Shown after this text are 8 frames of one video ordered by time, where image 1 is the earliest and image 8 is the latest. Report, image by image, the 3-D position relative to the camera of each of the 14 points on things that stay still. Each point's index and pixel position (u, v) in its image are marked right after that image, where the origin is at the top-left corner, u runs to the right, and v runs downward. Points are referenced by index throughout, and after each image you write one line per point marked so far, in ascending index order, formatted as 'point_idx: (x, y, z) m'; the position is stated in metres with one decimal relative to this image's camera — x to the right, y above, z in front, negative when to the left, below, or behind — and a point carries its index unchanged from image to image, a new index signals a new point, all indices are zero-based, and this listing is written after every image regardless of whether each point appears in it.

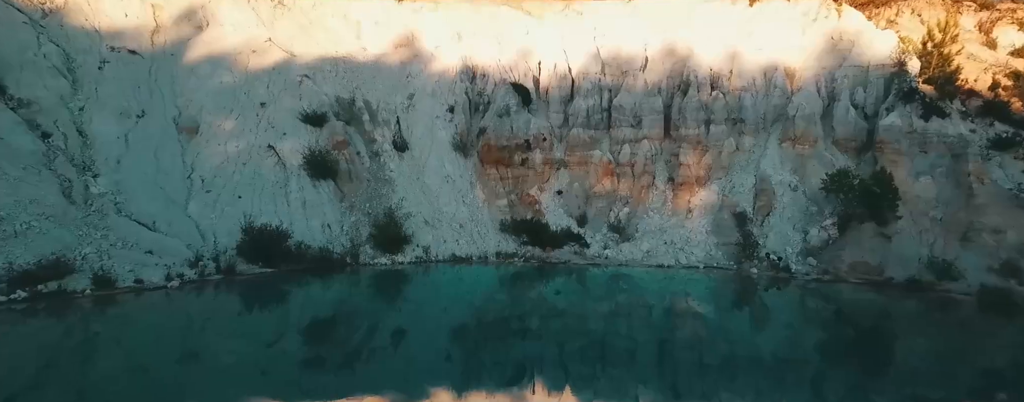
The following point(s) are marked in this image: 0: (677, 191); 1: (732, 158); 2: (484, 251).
0: (+7.3, +0.4, +19.8) m
1: (+9.7, +1.9, +19.9) m
2: (-1.1, -2.2, +18.6) m
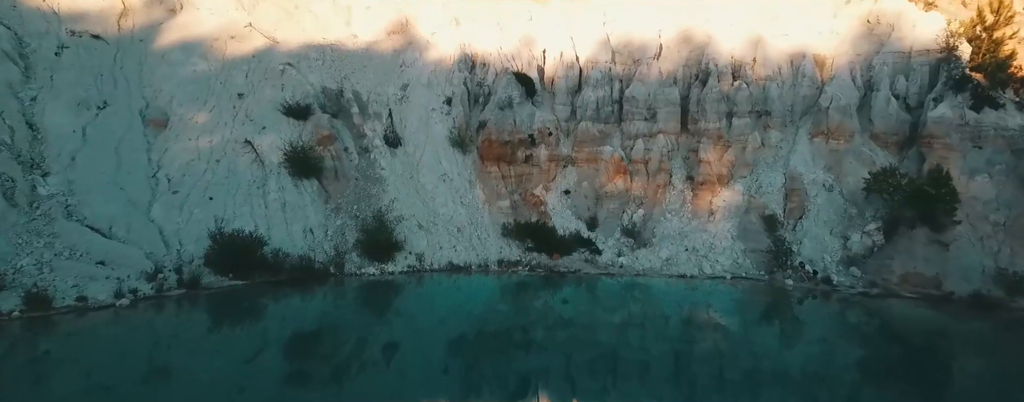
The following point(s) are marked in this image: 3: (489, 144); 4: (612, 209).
0: (+7.4, +0.4, +18.0) m
1: (+9.8, +1.9, +18.0) m
2: (-1.0, -2.2, +16.8) m
3: (-1.0, +2.4, +19.1) m
4: (+4.2, -0.3, +18.5) m
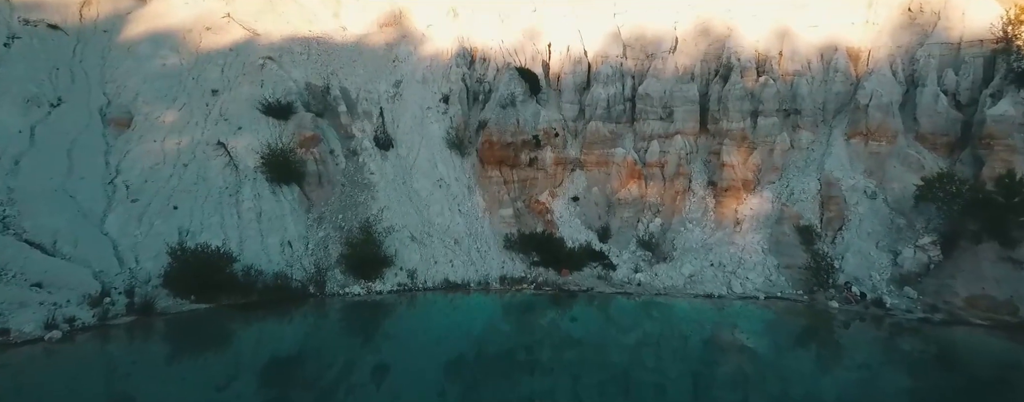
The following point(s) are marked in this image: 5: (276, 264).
0: (+7.5, +0.1, +16.2) m
1: (+10.0, +1.6, +16.3) m
2: (-0.9, -2.5, +15.0) m
3: (-0.9, +2.1, +17.3) m
4: (+4.3, -0.6, +16.7) m
5: (-7.1, -1.9, +13.4) m
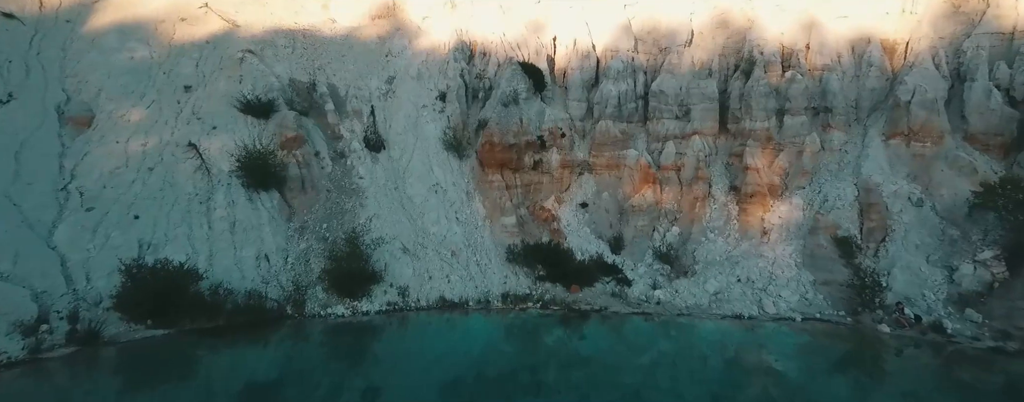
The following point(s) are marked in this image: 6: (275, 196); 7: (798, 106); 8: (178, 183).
0: (+7.6, -0.1, +14.7) m
1: (+10.1, +1.4, +14.8) m
2: (-0.8, -2.8, +13.5) m
3: (-0.8, +1.9, +15.8) m
4: (+4.4, -0.8, +15.2) m
5: (-7.0, -2.1, +11.9) m
6: (-7.3, +0.2, +13.8) m
7: (+9.7, +3.2, +15.2) m
8: (-9.5, +0.5, +12.8) m
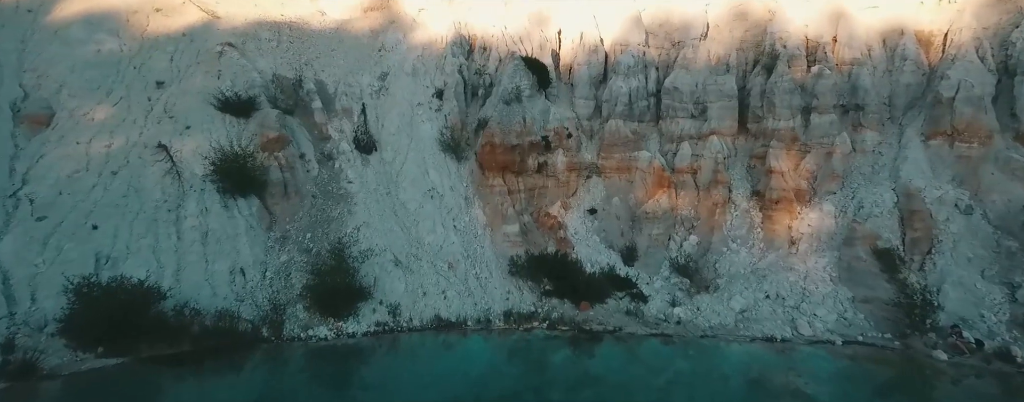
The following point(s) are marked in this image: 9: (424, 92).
0: (+7.7, -0.3, +13.5) m
1: (+10.1, +1.2, +13.5) m
2: (-0.7, -2.9, +12.2) m
3: (-0.7, +1.7, +14.6) m
4: (+4.5, -1.0, +13.9) m
5: (-6.9, -2.3, +10.7) m
6: (-7.2, 0.0, +12.5) m
7: (+9.8, +3.0, +13.9) m
8: (-9.5, +0.3, +11.6) m
9: (-3.1, +3.9, +16.1) m
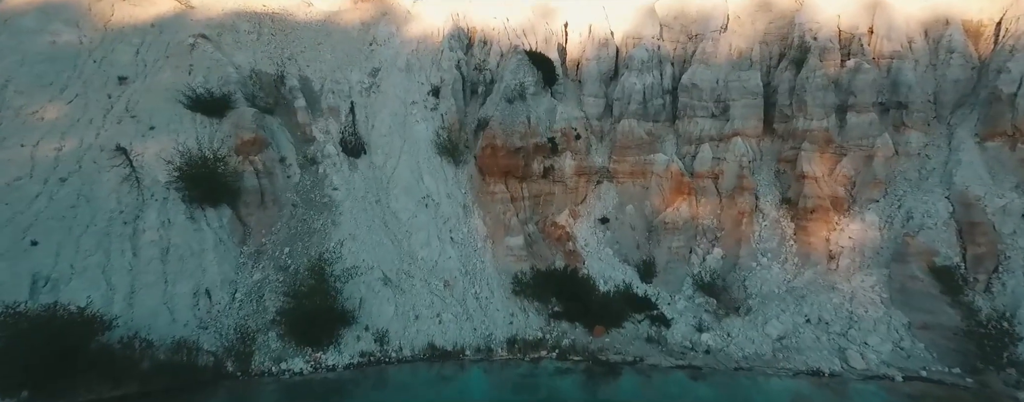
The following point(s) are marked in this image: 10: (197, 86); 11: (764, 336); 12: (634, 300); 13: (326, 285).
0: (+7.8, -0.6, +12.0) m
1: (+10.2, +0.9, +12.1) m
2: (-0.6, -3.2, +10.8) m
3: (-0.6, +1.5, +13.1) m
4: (+4.6, -1.3, +12.5) m
5: (-6.8, -2.6, +9.2) m
6: (-7.1, -0.3, +11.1) m
7: (+9.9, +2.8, +12.5) m
8: (-9.4, +0.1, +10.1) m
9: (-3.0, +3.7, +14.6) m
10: (-8.8, +3.2, +12.5) m
11: (+5.9, -3.1, +10.7) m
12: (+3.2, -2.5, +11.8) m
13: (-4.4, -2.0, +10.6) m
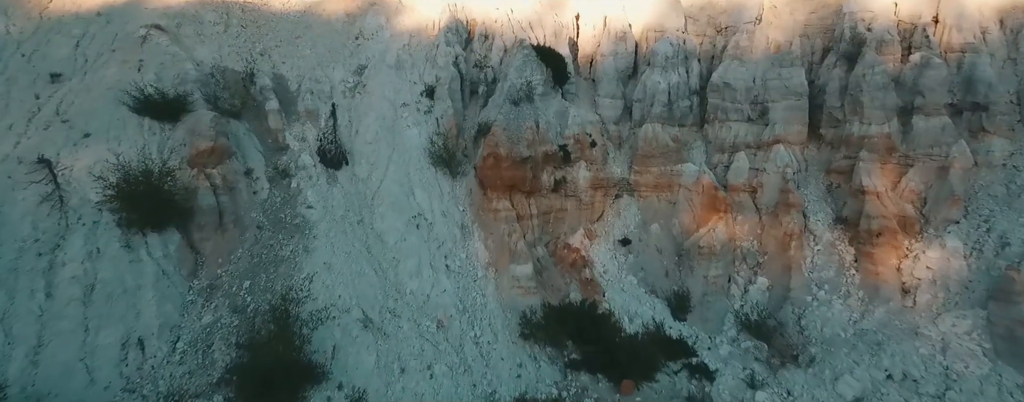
0: (+8.0, -1.0, +10.1) m
1: (+10.4, +0.5, +10.1) m
2: (-0.5, -3.7, +8.9) m
3: (-0.4, +1.0, +11.2) m
4: (+4.7, -1.8, +10.6) m
5: (-6.7, -3.0, +7.3) m
6: (-7.0, -0.8, +9.2) m
7: (+10.0, +2.3, +10.5) m
8: (-9.2, -0.4, +8.2) m
9: (-2.9, +3.2, +12.7) m
10: (-8.6, +2.7, +10.6) m
11: (+6.0, -3.6, +8.7) m
12: (+3.4, -3.0, +9.9) m
13: (-4.2, -2.4, +8.7) m
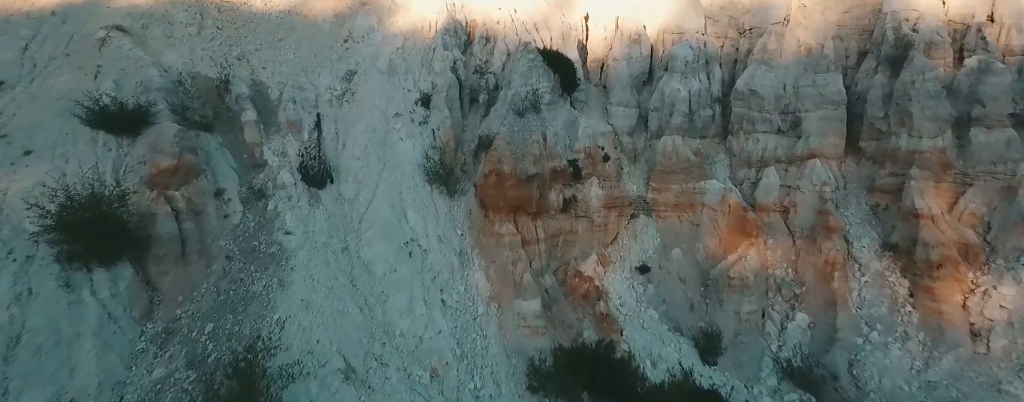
0: (+8.1, -1.5, +8.8) m
1: (+10.5, 0.0, +8.8) m
2: (-0.3, -4.2, +7.6) m
3: (-0.3, +0.5, +9.9) m
4: (+4.8, -2.3, +9.3) m
5: (-6.6, -3.5, +6.0) m
6: (-6.9, -1.3, +7.9) m
7: (+10.1, +1.8, +9.2) m
8: (-9.1, -0.9, +6.9) m
9: (-2.8, +2.7, +11.4) m
10: (-8.5, +2.2, +9.3) m
11: (+6.1, -4.1, +7.4) m
12: (+3.5, -3.5, +8.6) m
13: (-4.1, -3.0, +7.4) m
